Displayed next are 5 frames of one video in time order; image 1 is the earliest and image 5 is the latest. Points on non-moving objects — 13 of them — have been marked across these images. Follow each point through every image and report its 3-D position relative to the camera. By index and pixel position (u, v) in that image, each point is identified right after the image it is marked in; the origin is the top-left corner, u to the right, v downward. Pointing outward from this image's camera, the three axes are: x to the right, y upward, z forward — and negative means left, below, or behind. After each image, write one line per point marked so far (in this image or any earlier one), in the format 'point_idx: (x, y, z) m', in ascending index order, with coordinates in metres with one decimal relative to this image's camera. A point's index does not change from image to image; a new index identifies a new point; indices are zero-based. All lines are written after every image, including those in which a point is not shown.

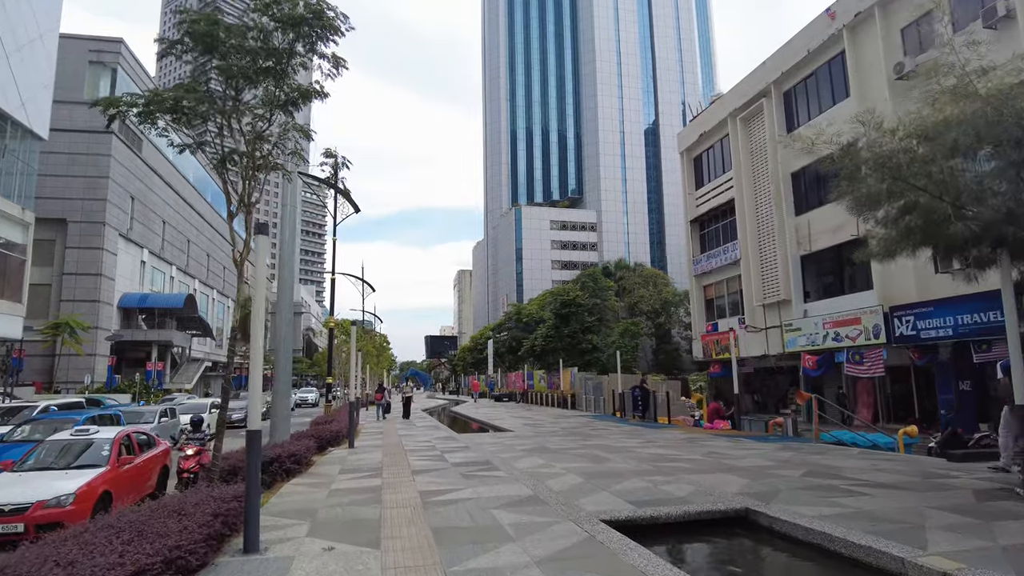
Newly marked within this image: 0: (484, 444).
0: (-0.4, -2.7, +10.7) m
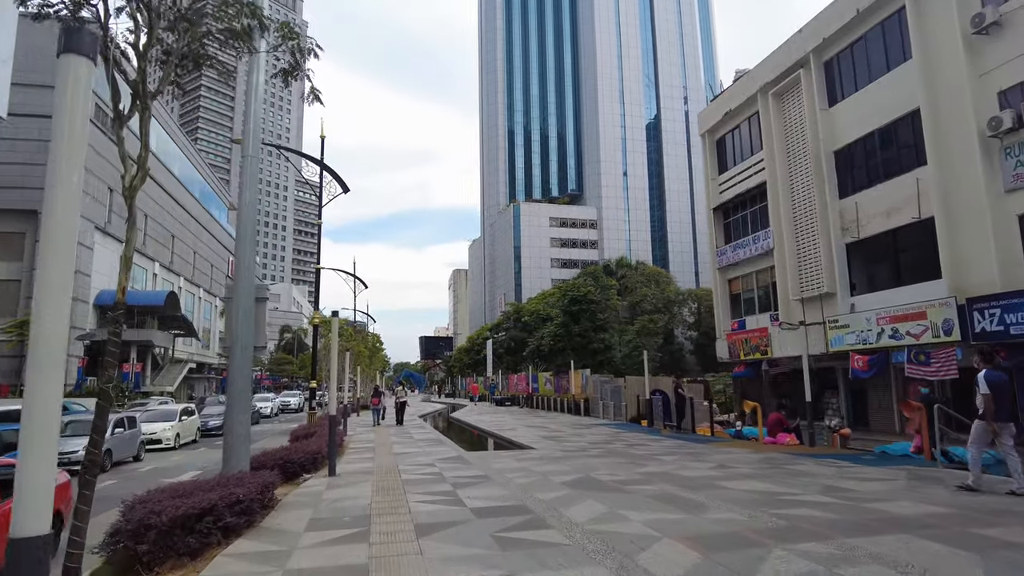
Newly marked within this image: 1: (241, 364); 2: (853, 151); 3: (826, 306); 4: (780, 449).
0: (0.0, -2.4, +8.2) m
1: (-3.5, -1.0, +7.9) m
2: (+10.6, +4.2, +19.2) m
3: (+10.2, -0.6, +19.9) m
4: (+4.9, -3.0, +11.3) m
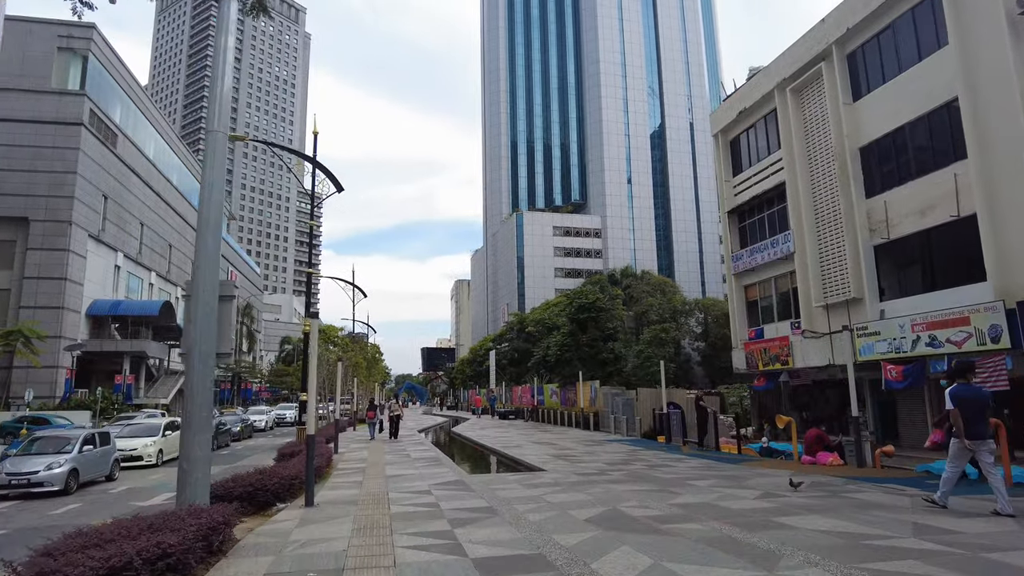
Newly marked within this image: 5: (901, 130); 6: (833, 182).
0: (+0.1, -2.4, +6.9) m
1: (-3.3, -0.9, +6.7) m
2: (+10.7, +4.1, +18.0) m
3: (+10.3, -0.7, +18.6) m
4: (+5.0, -3.0, +10.0) m
5: (+10.9, +4.4, +17.3) m
6: (+10.0, +3.3, +19.3) m
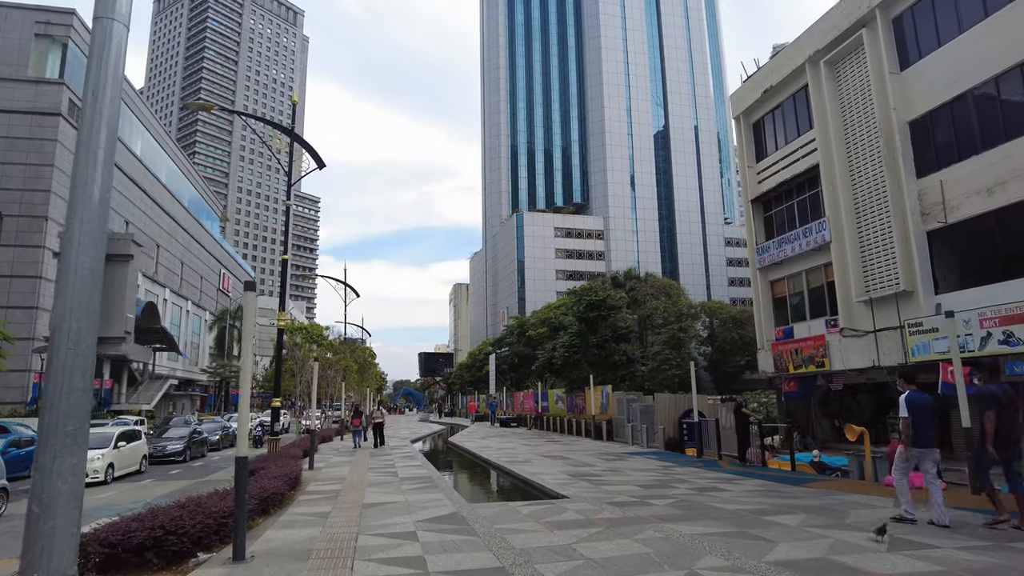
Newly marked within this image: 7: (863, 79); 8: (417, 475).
0: (+0.2, -2.0, +4.7) m
1: (-3.2, -0.6, +4.5) m
2: (+10.9, +4.3, +15.9) m
3: (+10.4, -0.5, +16.5) m
4: (+5.2, -2.7, +7.8) m
5: (+11.0, +4.7, +15.2) m
6: (+10.2, +3.5, +17.2) m
7: (+10.2, +6.0, +17.9) m
8: (-1.7, -3.4, +11.3) m
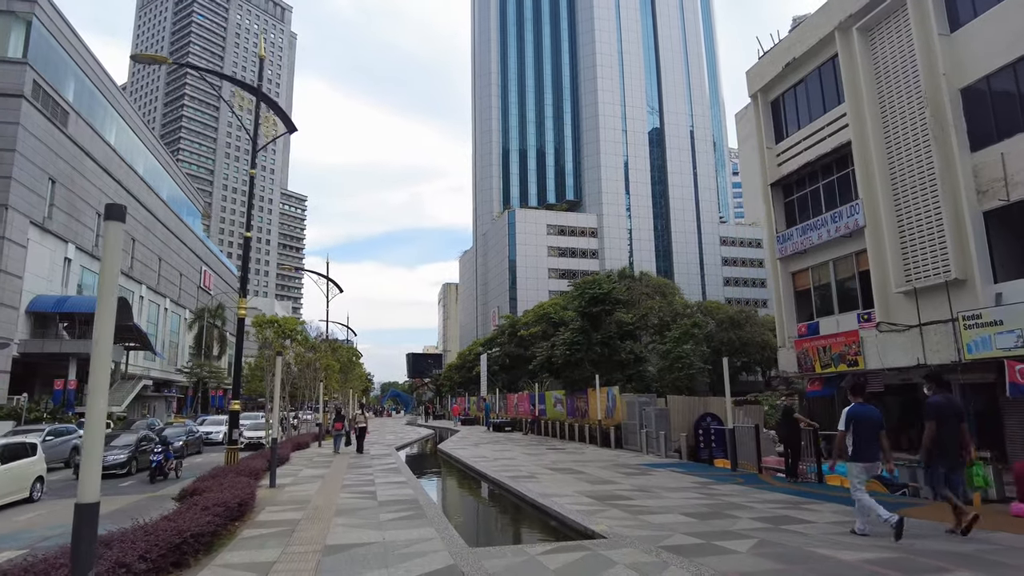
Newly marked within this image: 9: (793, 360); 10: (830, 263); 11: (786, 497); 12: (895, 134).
0: (+0.4, -1.7, +2.6) m
1: (-3.0, -0.2, +2.3) m
2: (+10.9, +4.6, +14.0) m
3: (+10.4, -0.3, +14.6) m
4: (+5.3, -2.3, +5.8) m
5: (+11.1, +4.9, +13.3) m
6: (+10.2, +3.8, +15.3) m
7: (+10.2, +6.3, +16.1) m
8: (-1.7, -3.0, +9.1) m
9: (+8.9, -2.3, +19.8) m
10: (+9.7, +0.7, +18.8) m
11: (+3.6, -2.8, +8.3) m
12: (+10.1, +4.0, +16.2) m
